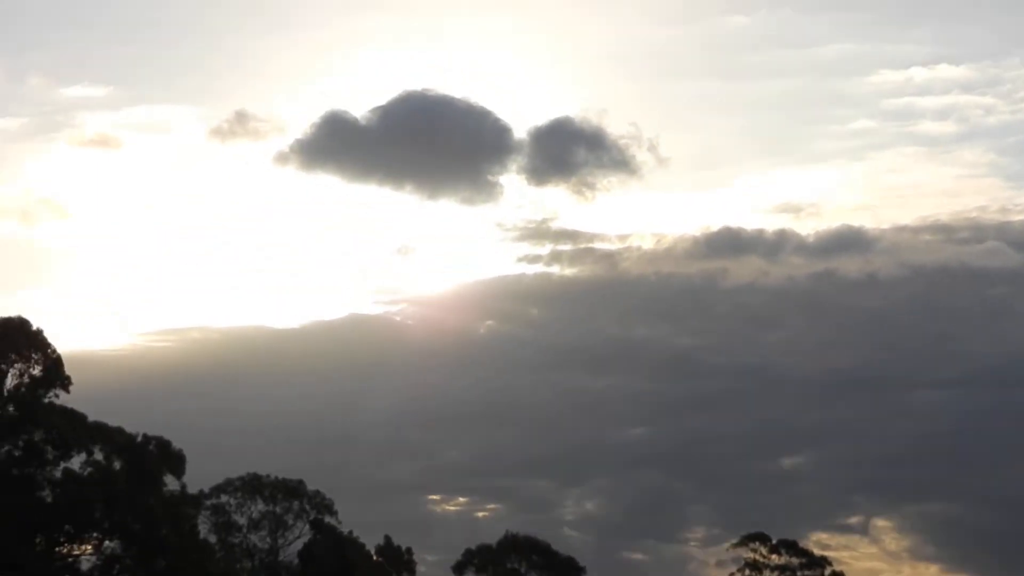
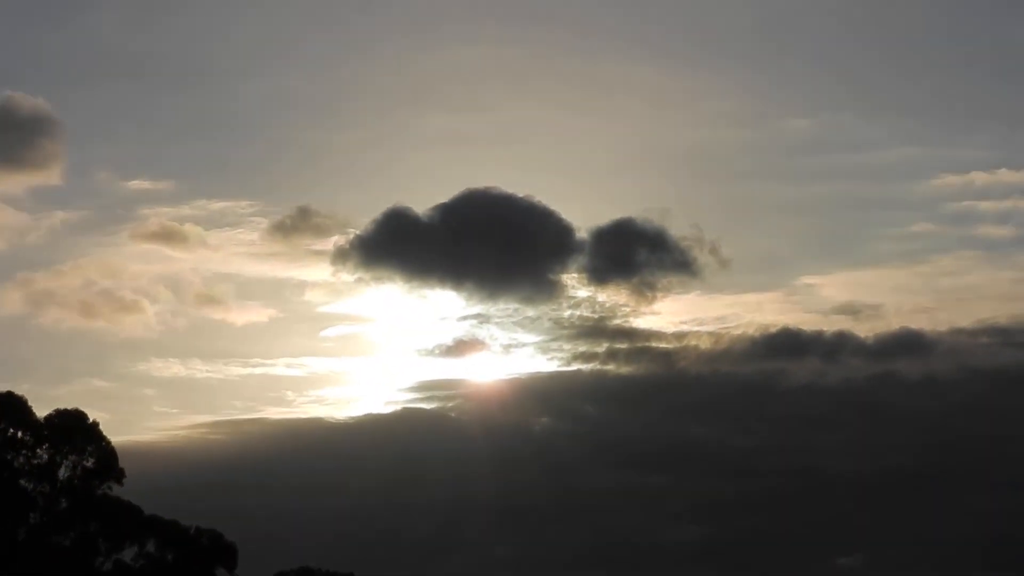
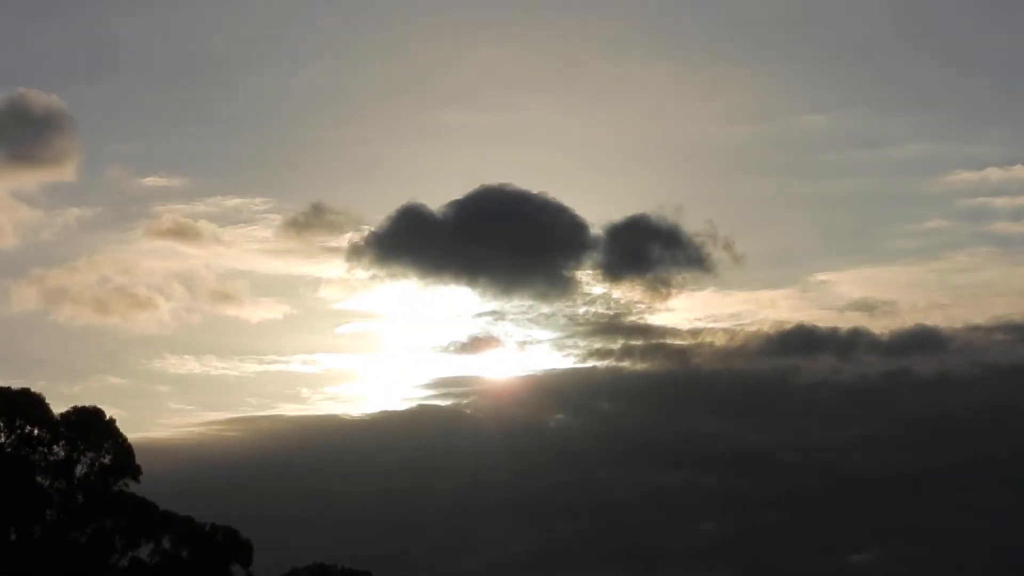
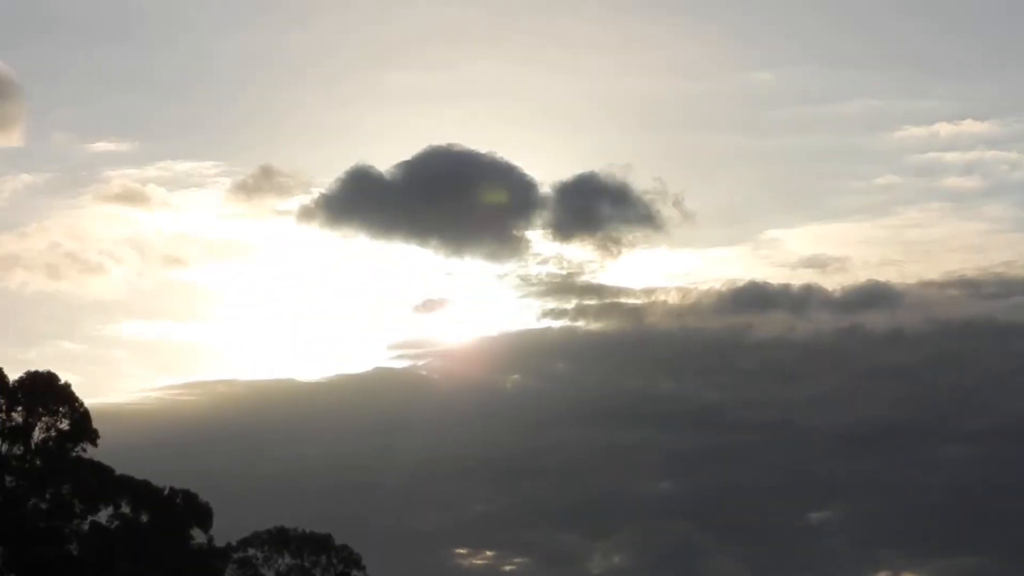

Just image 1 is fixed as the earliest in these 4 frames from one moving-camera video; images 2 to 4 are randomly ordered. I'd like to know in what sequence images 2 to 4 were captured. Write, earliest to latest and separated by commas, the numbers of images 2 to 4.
4, 3, 2
